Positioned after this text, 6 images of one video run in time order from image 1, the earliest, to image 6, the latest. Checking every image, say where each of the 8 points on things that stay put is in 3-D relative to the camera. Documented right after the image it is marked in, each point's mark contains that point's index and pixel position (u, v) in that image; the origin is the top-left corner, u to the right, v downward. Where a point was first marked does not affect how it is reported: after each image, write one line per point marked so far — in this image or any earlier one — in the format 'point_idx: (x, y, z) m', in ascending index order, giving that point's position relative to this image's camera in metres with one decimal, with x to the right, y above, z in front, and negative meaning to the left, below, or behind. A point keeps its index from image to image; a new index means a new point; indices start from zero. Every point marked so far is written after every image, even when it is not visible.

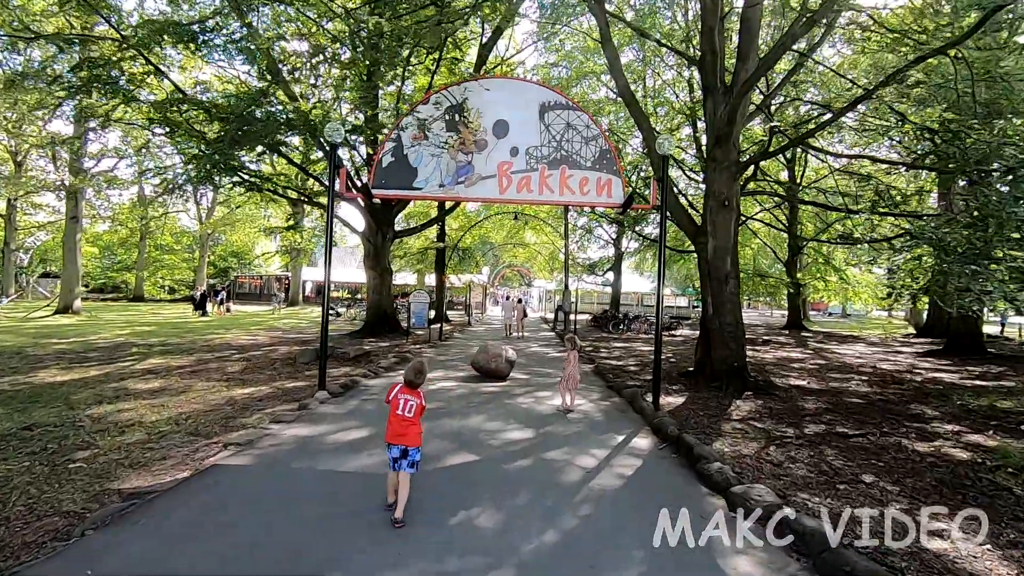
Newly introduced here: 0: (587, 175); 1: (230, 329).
0: (+0.9, +1.3, +6.8) m
1: (-8.6, -1.3, +17.4) m
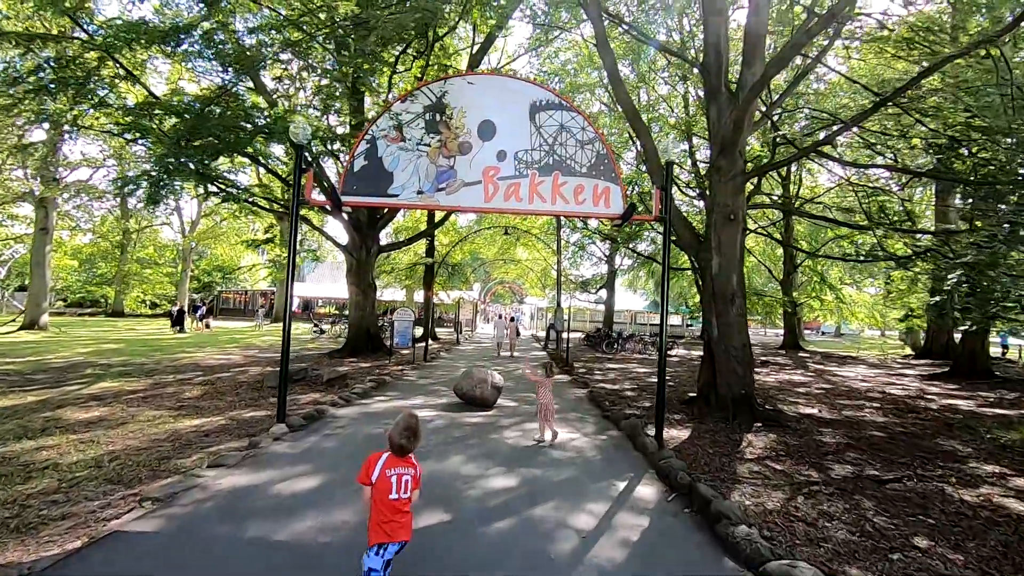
0: (+0.8, +1.1, +6.1) m
1: (-9.0, -1.7, +16.5) m
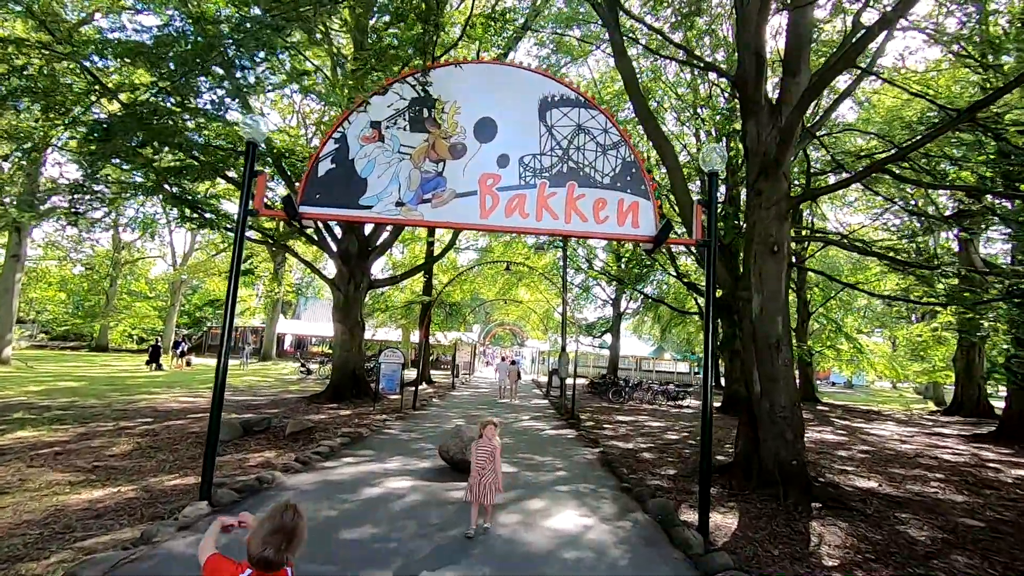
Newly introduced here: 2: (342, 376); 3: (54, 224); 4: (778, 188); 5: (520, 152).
0: (+0.8, +0.8, +4.8) m
1: (-9.0, -2.6, +15.0) m
2: (-4.3, -2.2, +14.3) m
3: (-14.1, +2.0, +17.6) m
4: (+3.2, +1.2, +6.9) m
5: (+0.1, +1.2, +4.9) m
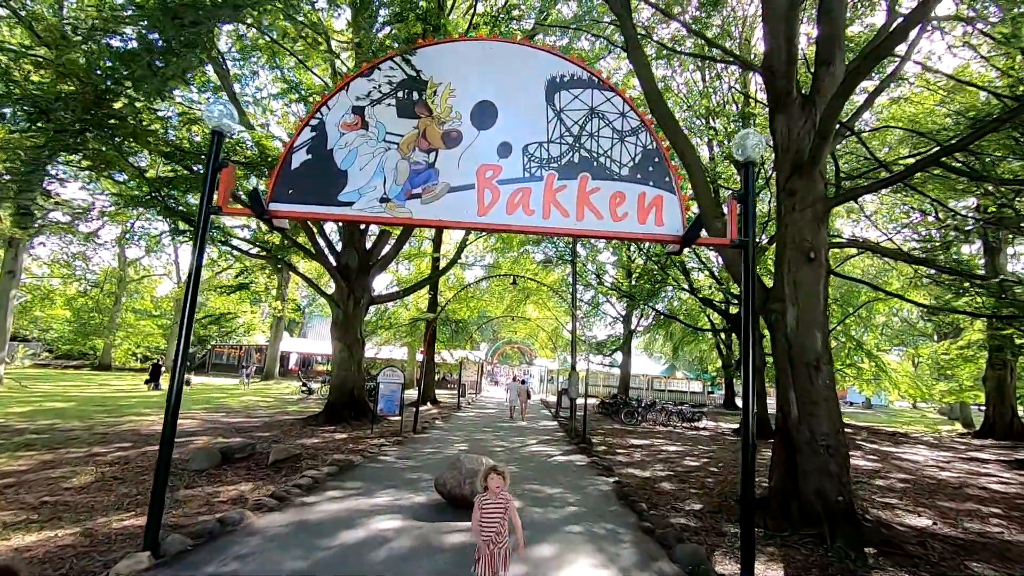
0: (+0.8, +0.7, +4.2) m
1: (-8.8, -3.0, +14.4) m
2: (-4.1, -2.6, +13.6) m
3: (-13.9, +1.4, +17.2) m
4: (+3.2, +1.1, +6.2) m
5: (+0.1, +1.1, +4.3) m
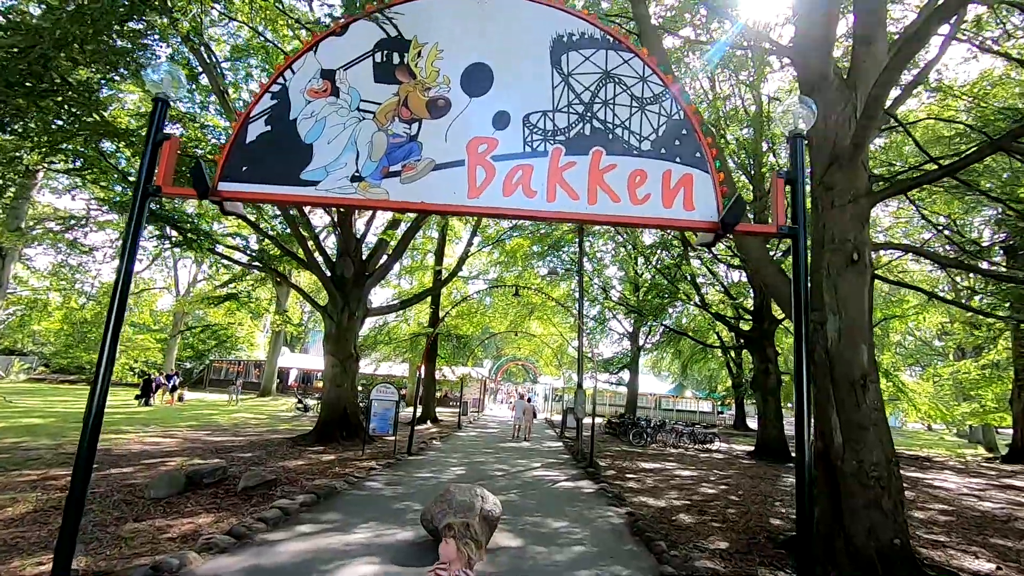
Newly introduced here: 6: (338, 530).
0: (+0.8, +0.7, +3.4) m
1: (-8.7, -3.3, +13.6) m
2: (-4.0, -2.8, +12.8) m
3: (-13.8, +1.1, +16.6) m
4: (+3.3, +1.0, +5.4) m
5: (+0.1, +1.1, +3.6) m
6: (-1.6, -2.2, +5.2) m
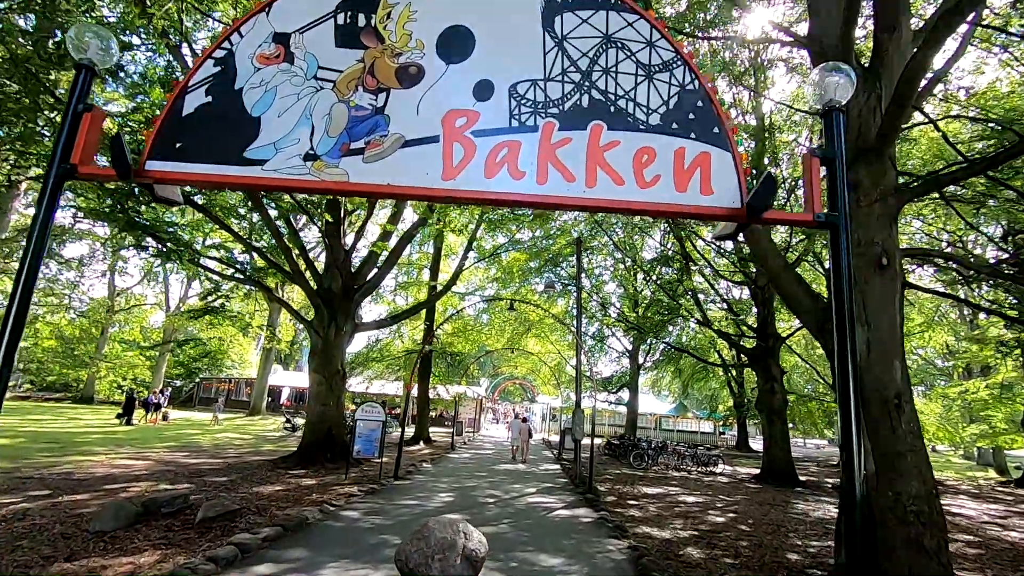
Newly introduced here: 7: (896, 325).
0: (+0.7, +0.7, +2.9) m
1: (-8.9, -3.6, +12.9) m
2: (-4.2, -3.1, +12.2) m
3: (-13.9, +0.7, +16.1) m
4: (+3.2, +0.9, +4.9) m
5: (0.0, +1.1, +3.0) m
6: (-1.7, -2.3, +4.6) m
7: (+3.1, -0.3, +4.6) m
